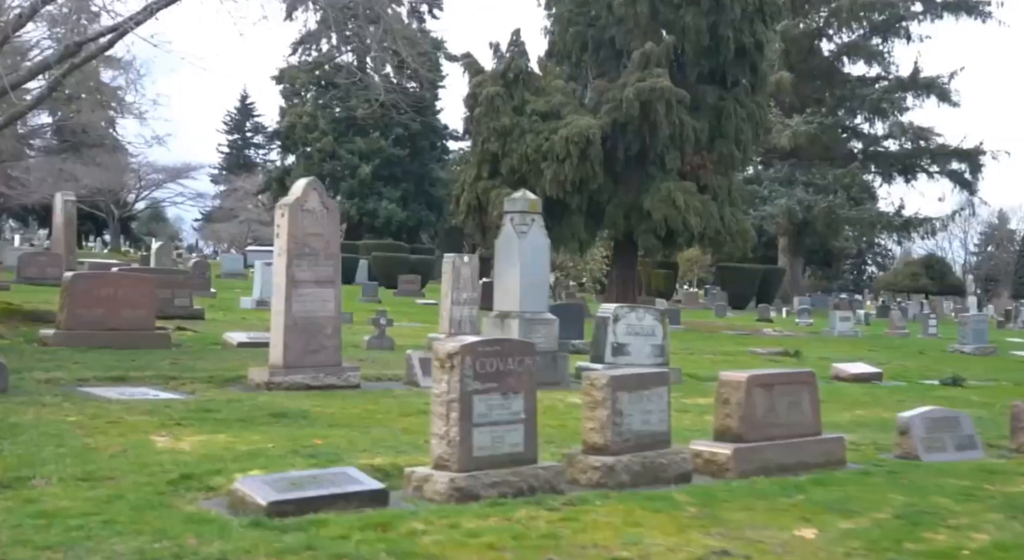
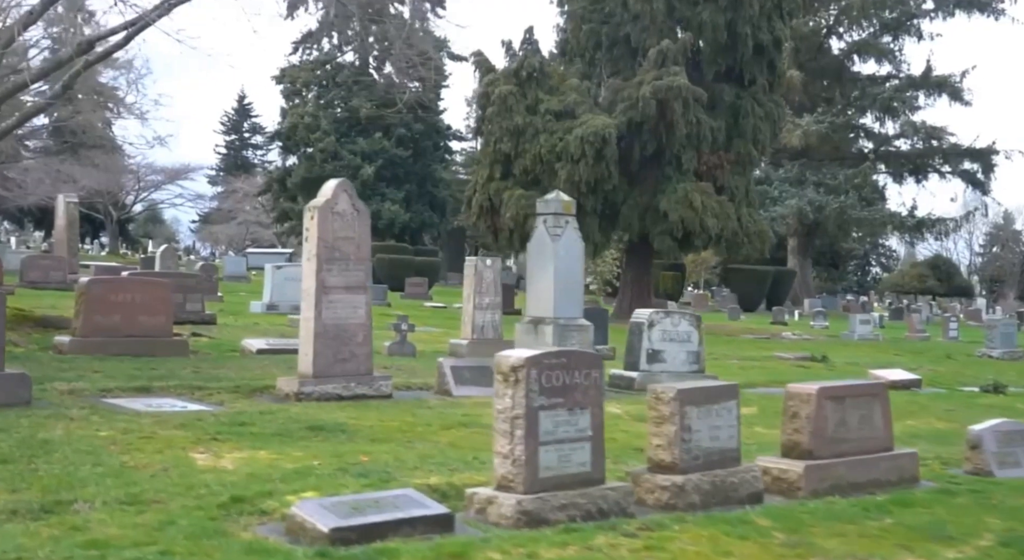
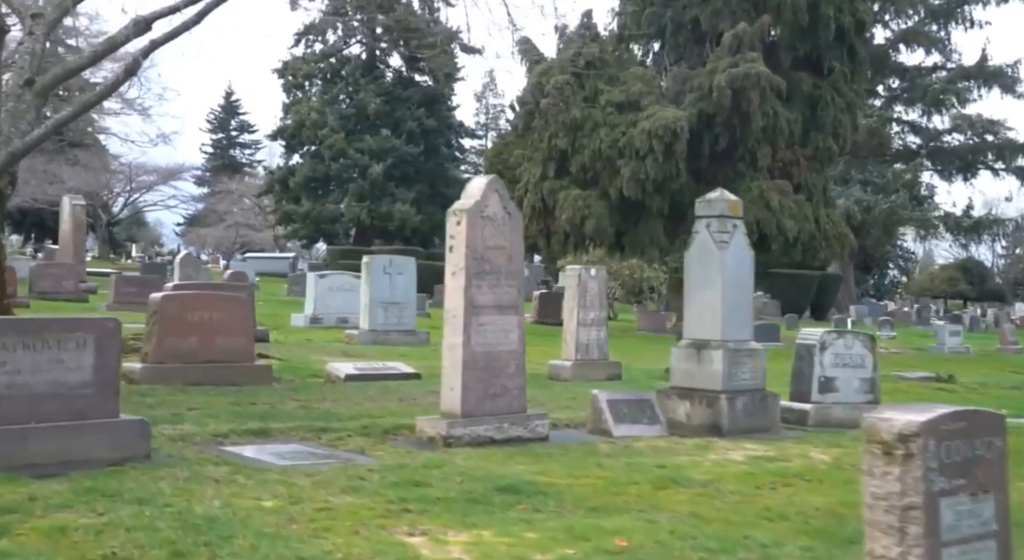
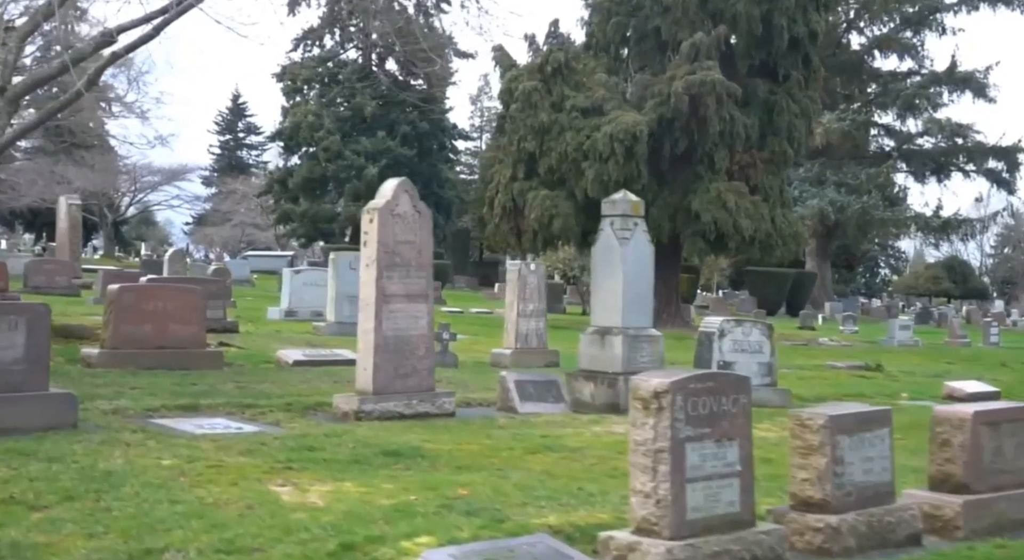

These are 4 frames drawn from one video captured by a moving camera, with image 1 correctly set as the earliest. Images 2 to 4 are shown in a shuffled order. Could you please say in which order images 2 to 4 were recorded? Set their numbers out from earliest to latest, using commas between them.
2, 4, 3
